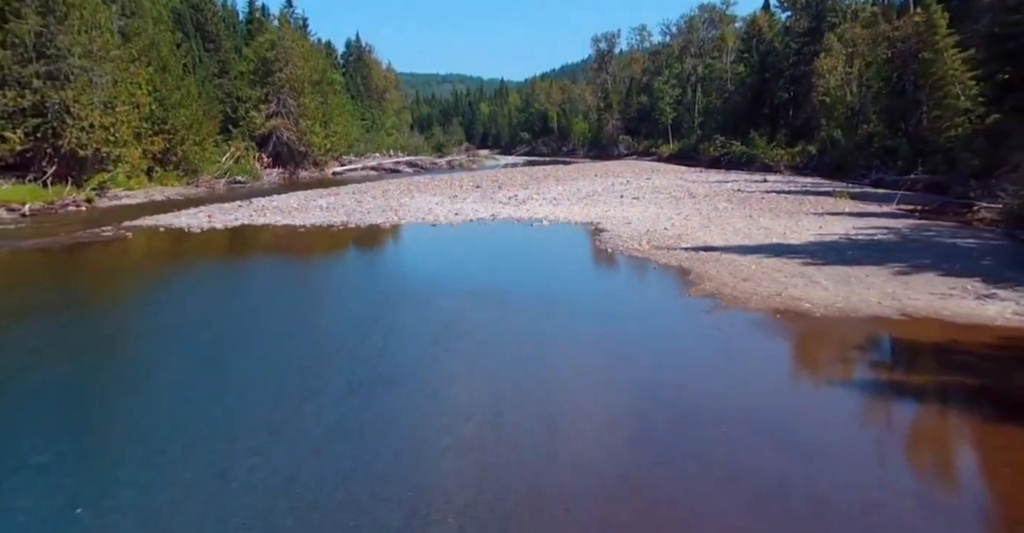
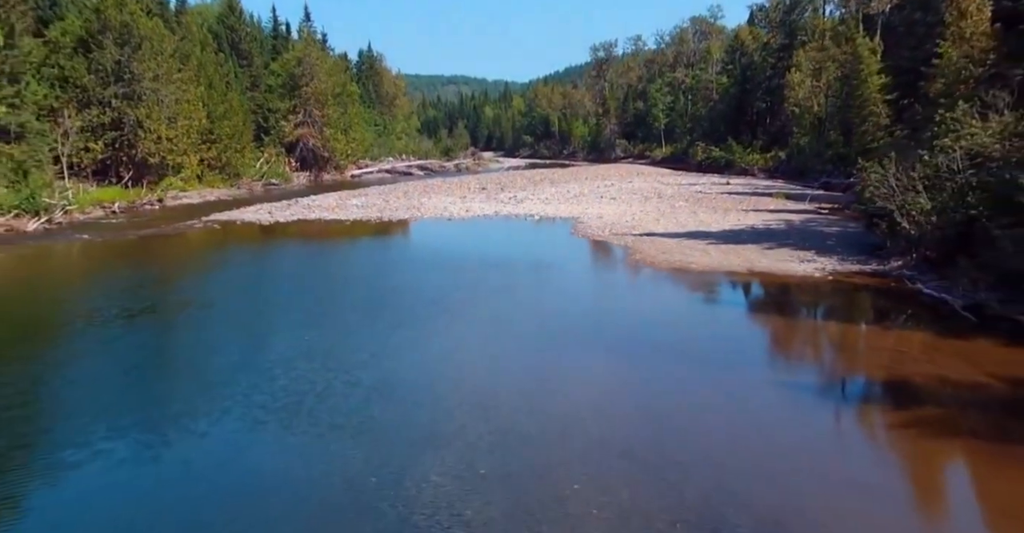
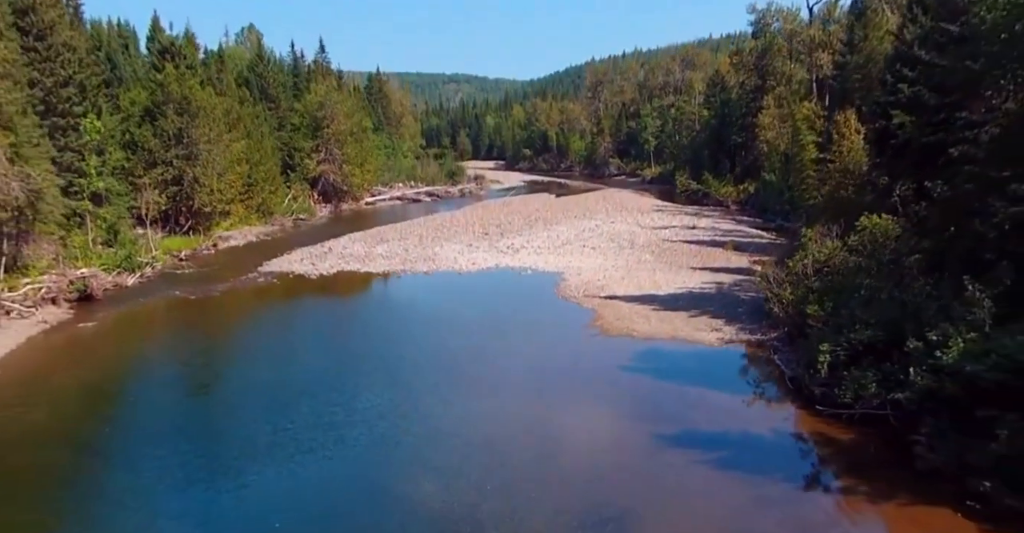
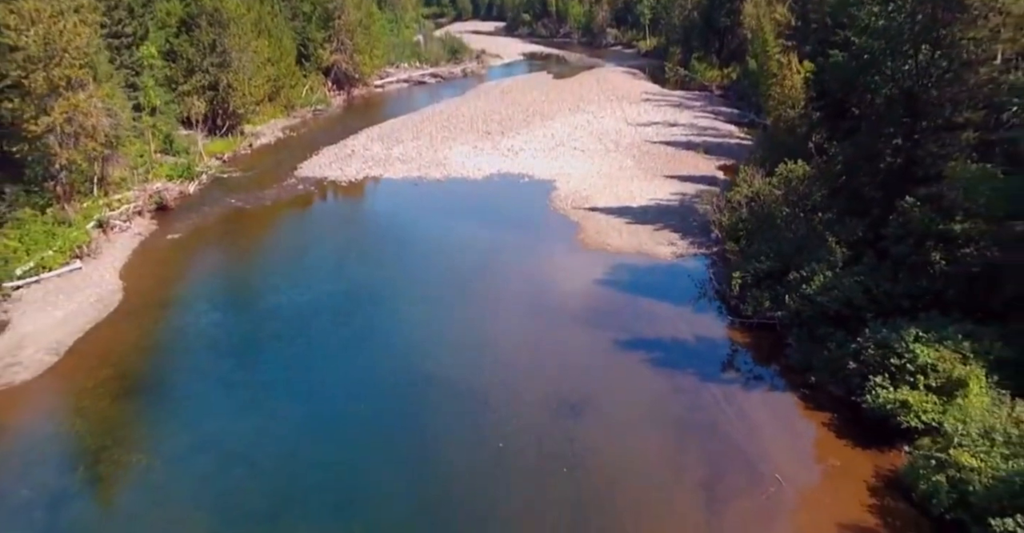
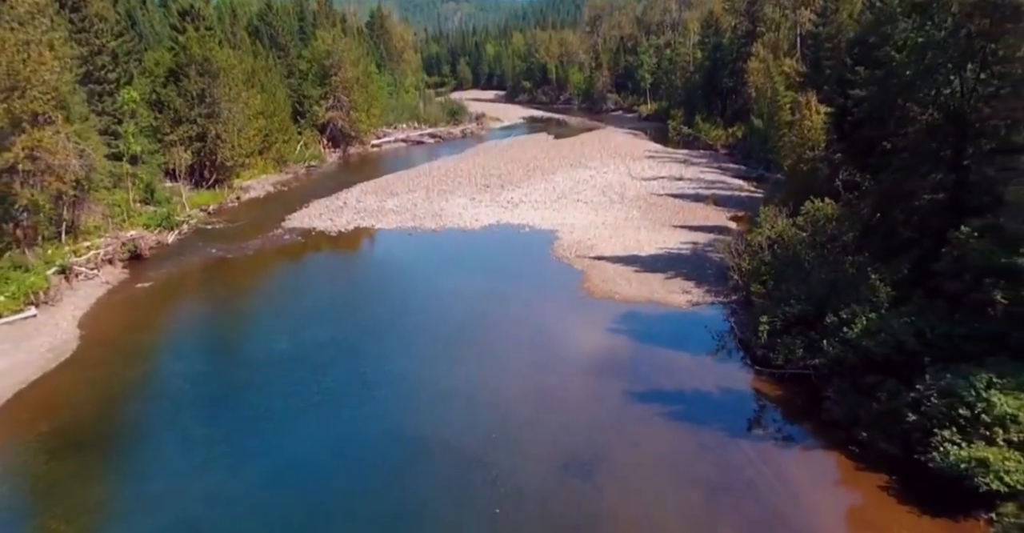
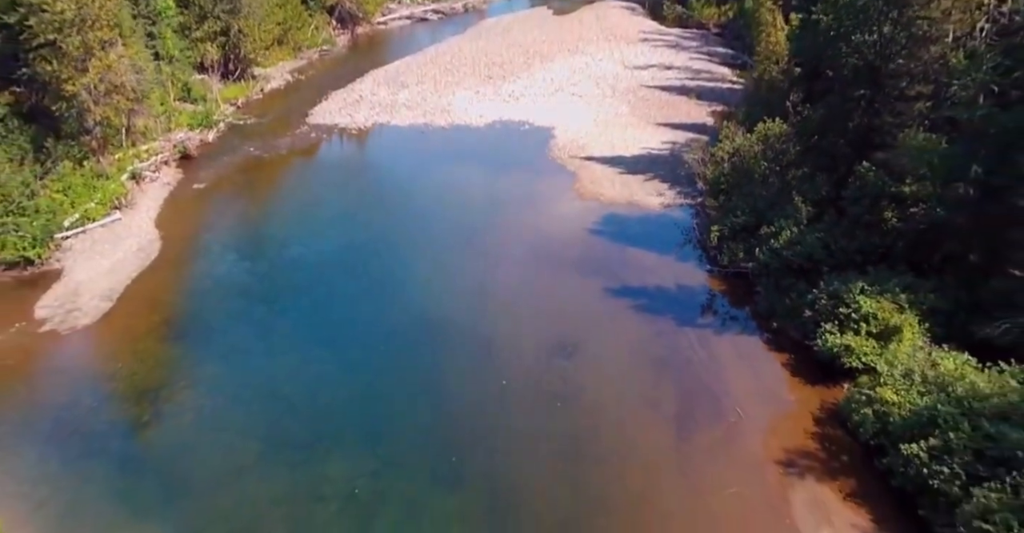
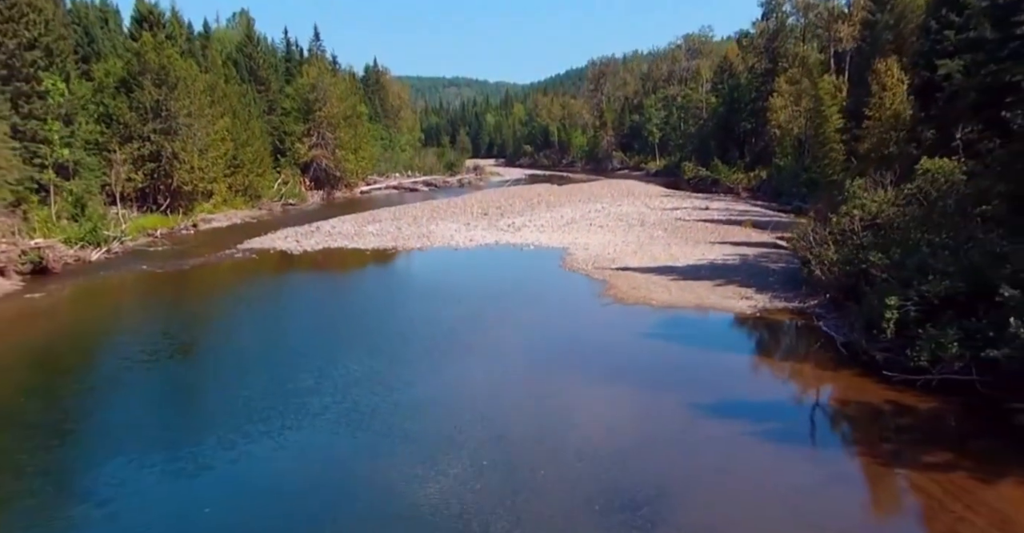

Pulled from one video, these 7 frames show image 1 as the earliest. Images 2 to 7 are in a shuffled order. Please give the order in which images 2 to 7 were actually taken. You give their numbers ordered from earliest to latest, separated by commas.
2, 7, 3, 5, 4, 6
